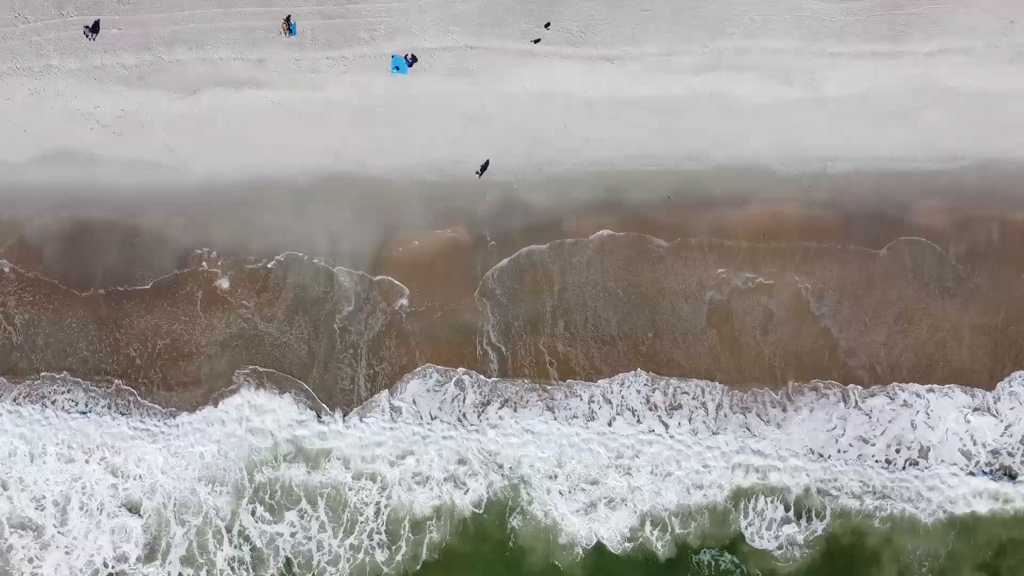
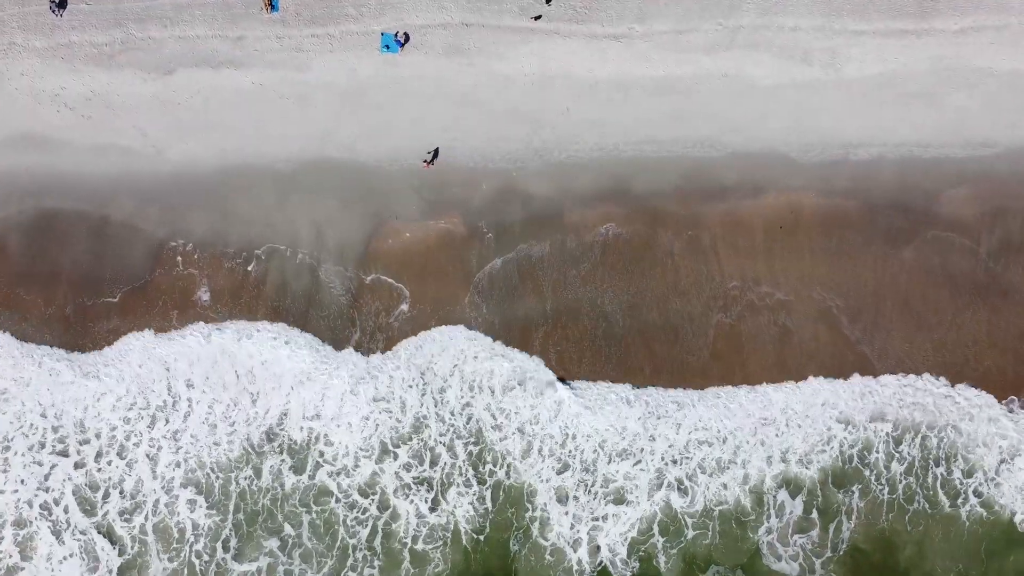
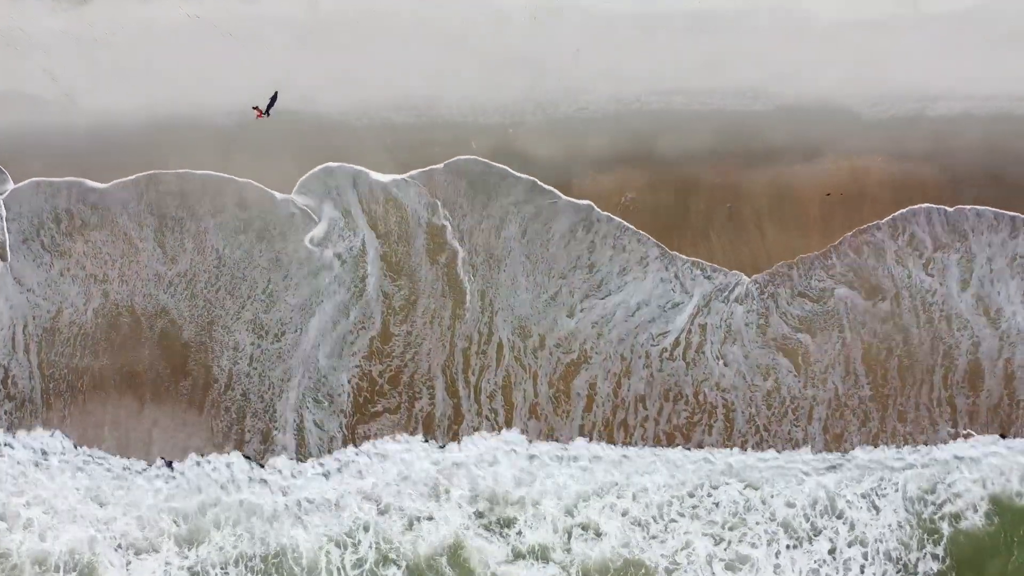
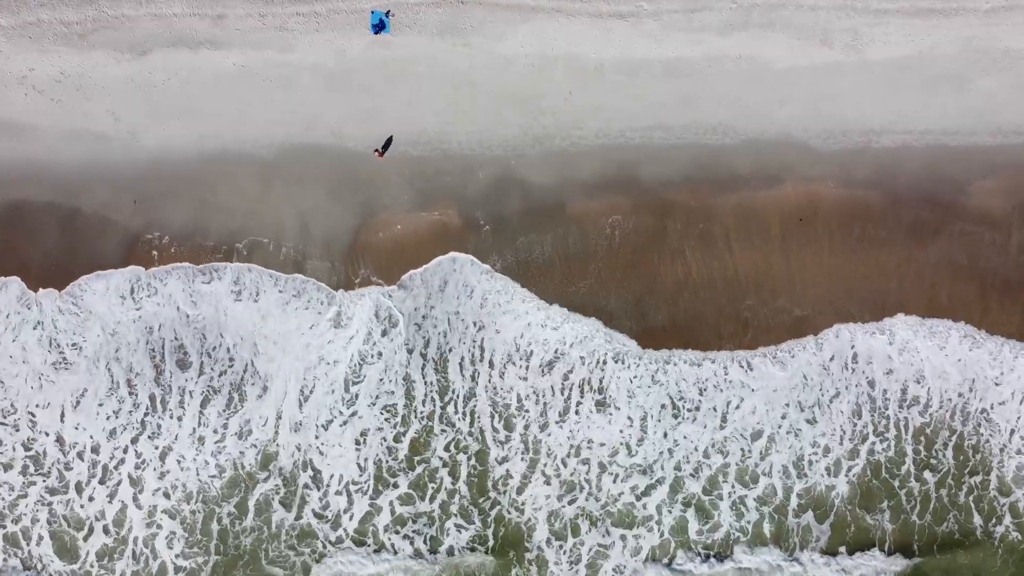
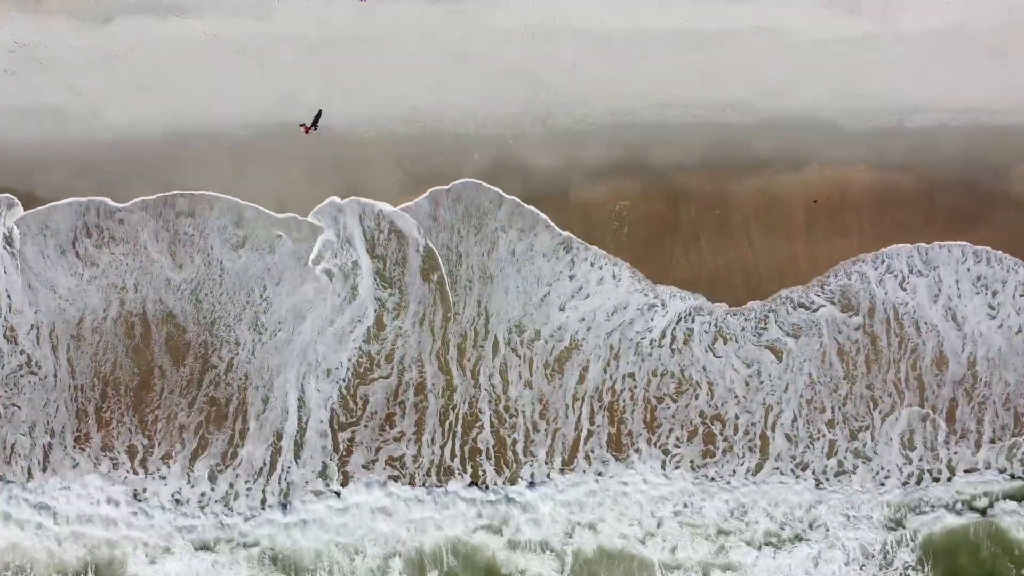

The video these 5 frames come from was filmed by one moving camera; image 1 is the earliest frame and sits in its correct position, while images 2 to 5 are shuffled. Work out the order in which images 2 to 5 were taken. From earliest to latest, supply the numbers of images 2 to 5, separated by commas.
2, 4, 5, 3
